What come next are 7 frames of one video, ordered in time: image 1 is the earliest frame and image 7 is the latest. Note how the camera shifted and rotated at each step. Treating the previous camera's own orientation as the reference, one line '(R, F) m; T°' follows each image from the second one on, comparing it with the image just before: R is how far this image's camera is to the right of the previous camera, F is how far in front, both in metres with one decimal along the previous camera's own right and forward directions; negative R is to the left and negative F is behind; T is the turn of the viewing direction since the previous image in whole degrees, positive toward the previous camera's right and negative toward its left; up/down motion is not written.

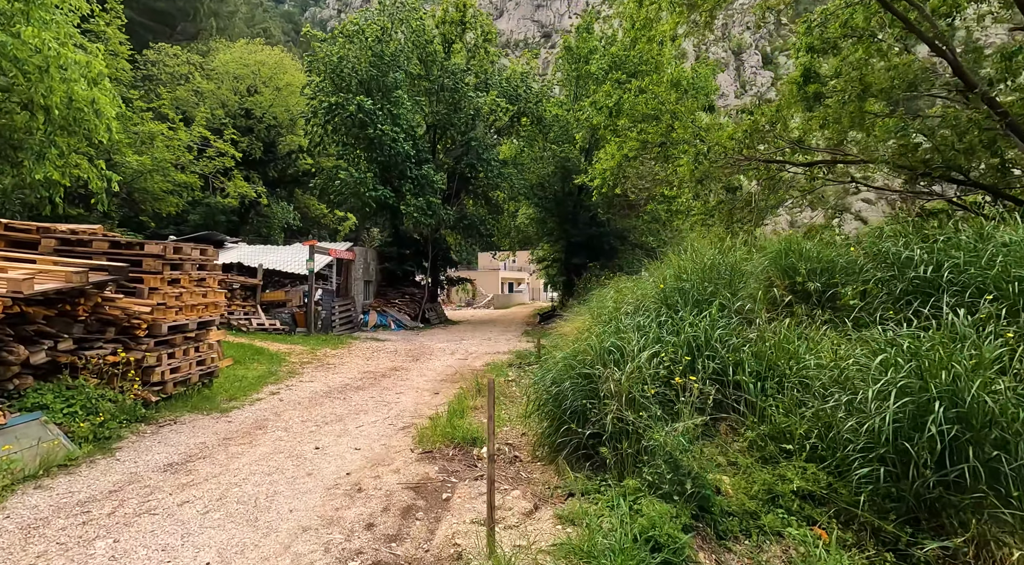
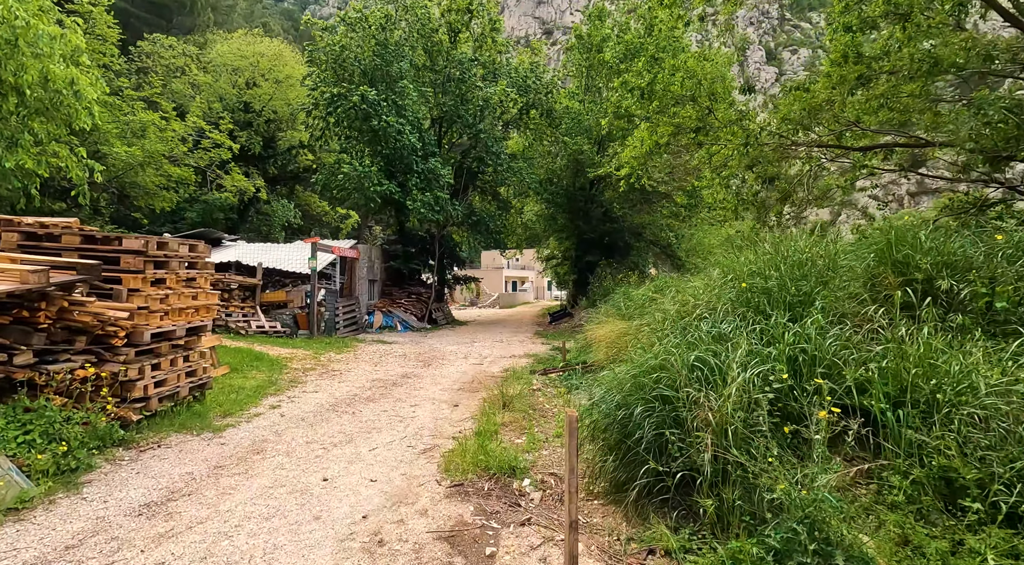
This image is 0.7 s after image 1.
(-0.3, +0.9) m; 0°
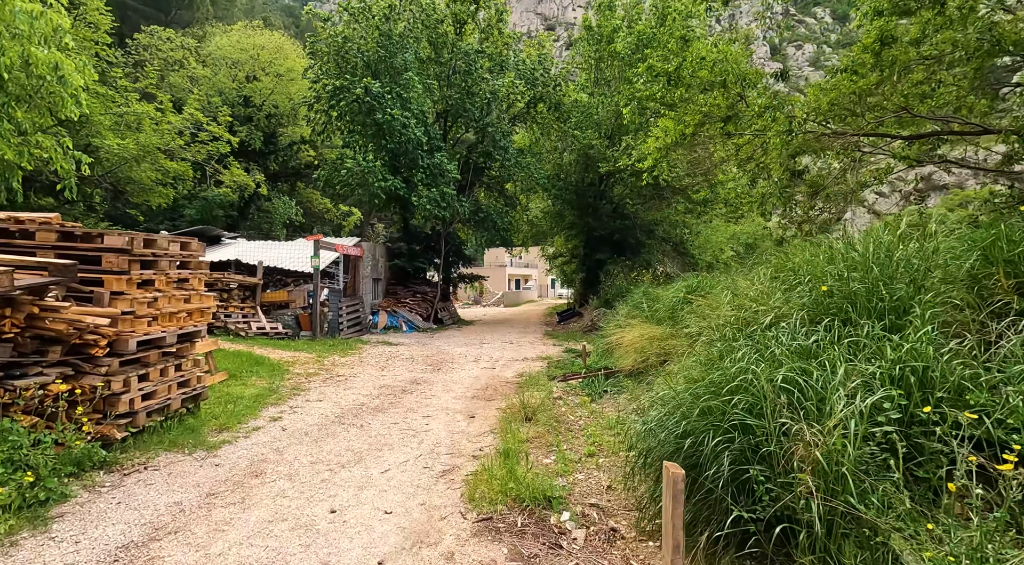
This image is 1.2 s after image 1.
(-0.2, +0.6) m; 0°
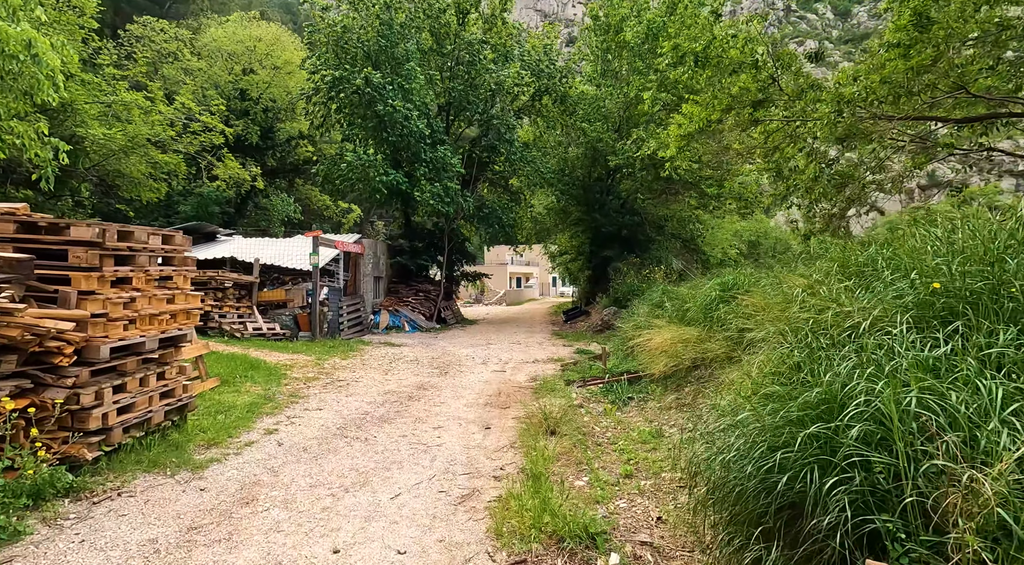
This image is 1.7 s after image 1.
(-0.2, +0.7) m; 0°
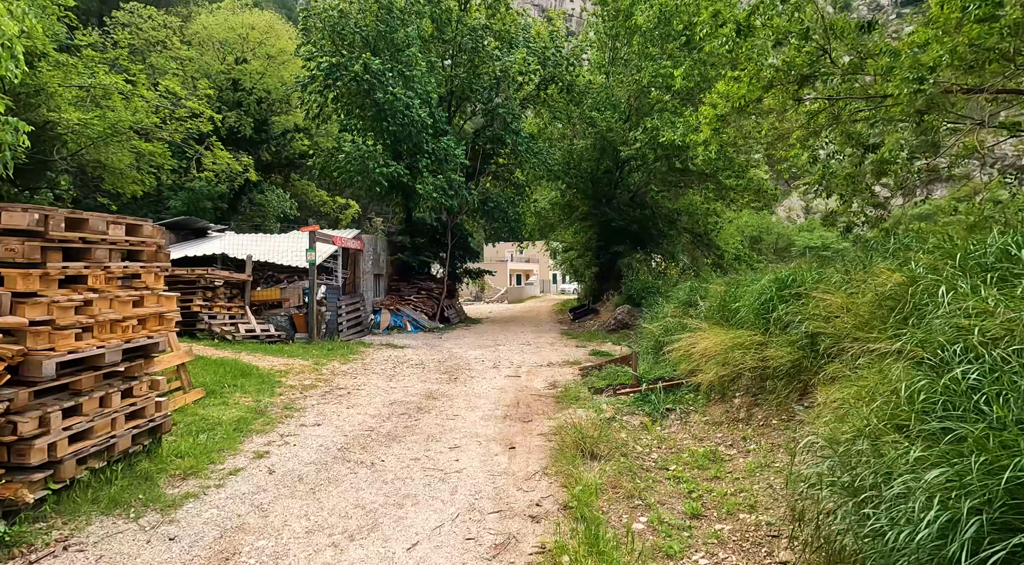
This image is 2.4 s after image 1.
(-0.3, +0.9) m; 0°
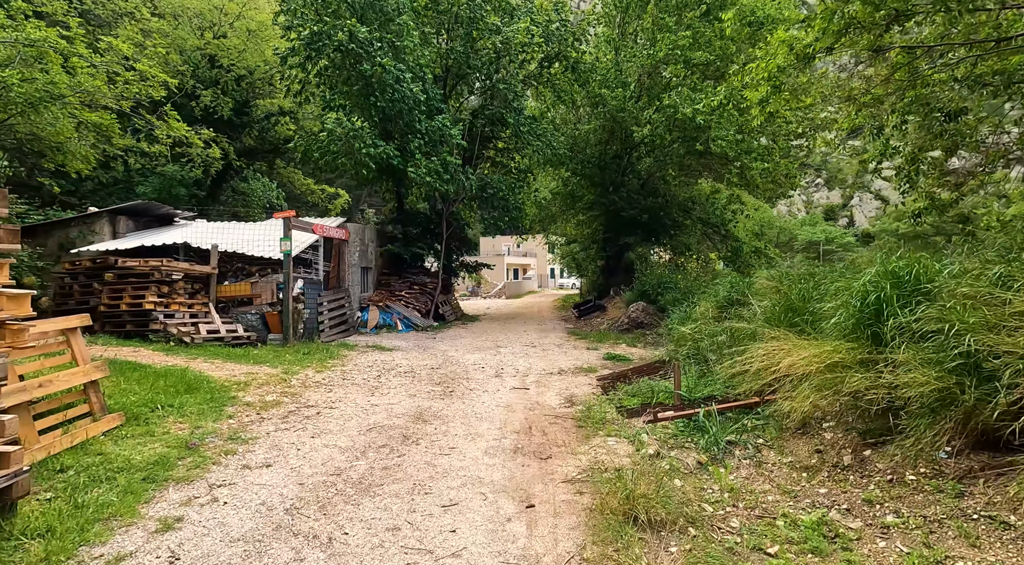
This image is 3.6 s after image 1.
(-0.1, +1.6) m; 0°
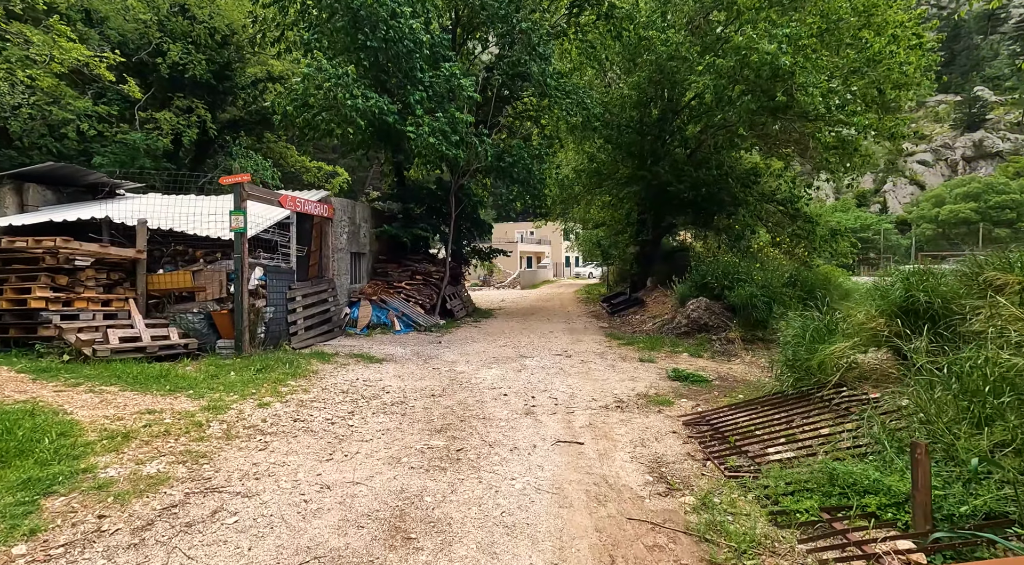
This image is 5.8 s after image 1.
(-0.3, +3.1) m; -1°
